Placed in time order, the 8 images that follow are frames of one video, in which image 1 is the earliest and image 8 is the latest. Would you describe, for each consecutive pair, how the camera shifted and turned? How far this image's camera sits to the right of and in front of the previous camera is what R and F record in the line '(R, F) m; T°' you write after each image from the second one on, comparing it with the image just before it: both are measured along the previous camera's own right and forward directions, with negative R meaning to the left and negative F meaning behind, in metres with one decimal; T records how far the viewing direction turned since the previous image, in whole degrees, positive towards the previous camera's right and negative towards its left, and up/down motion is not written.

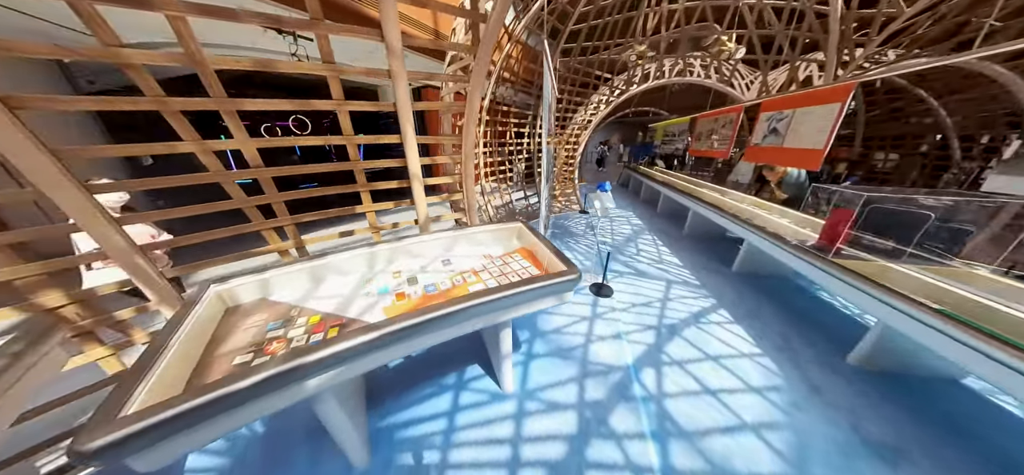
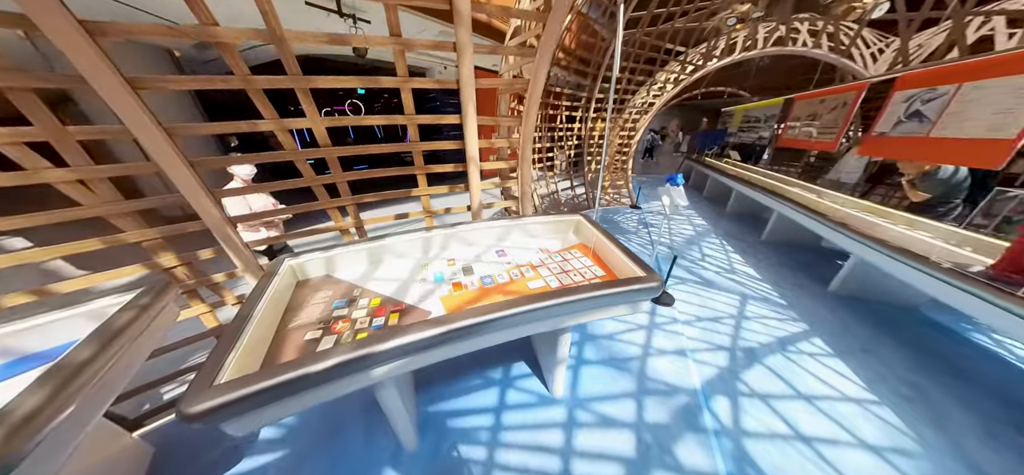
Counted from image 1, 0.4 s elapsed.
(-0.3, +0.2) m; -8°
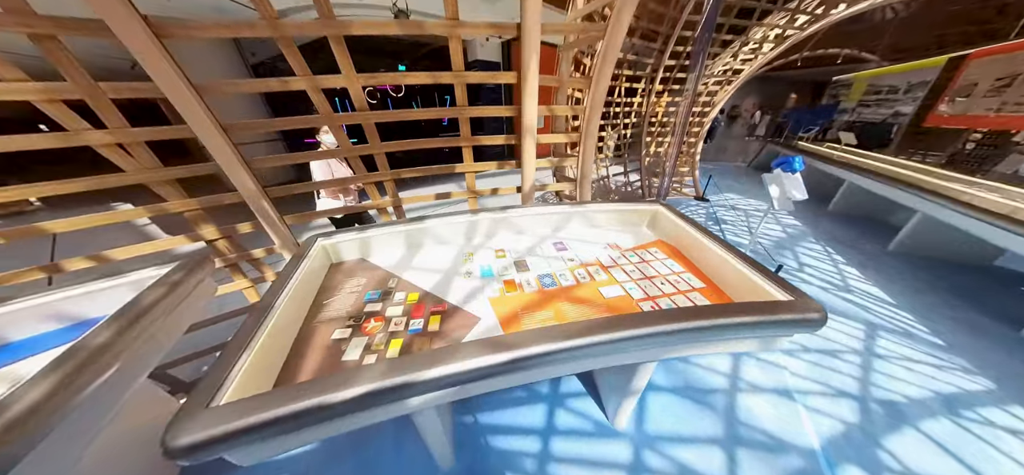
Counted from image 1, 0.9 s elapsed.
(-0.3, +0.5) m; -7°
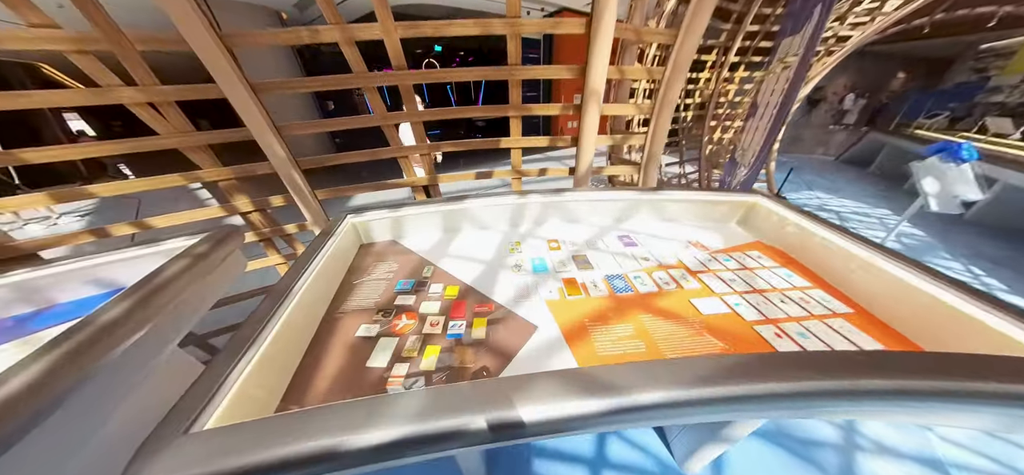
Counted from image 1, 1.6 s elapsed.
(-0.2, +0.4) m; -6°
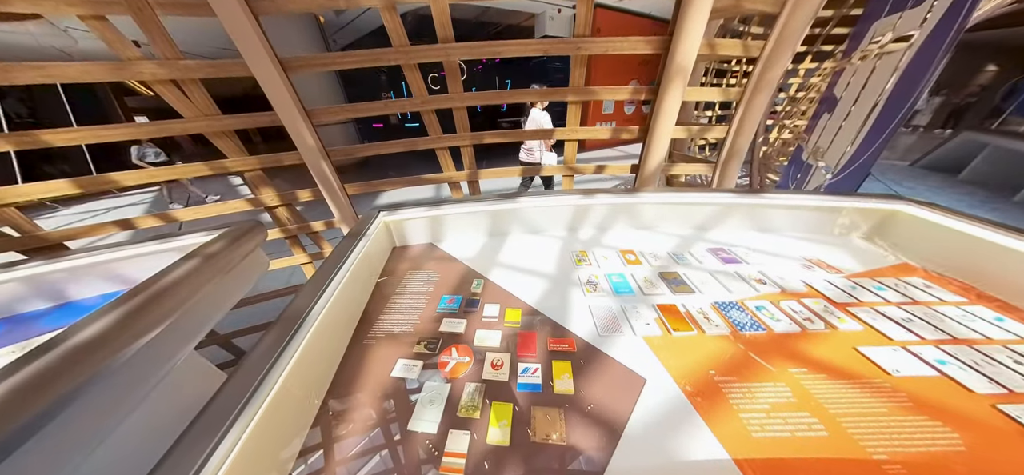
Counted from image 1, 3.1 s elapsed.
(-0.3, +0.4) m; -4°
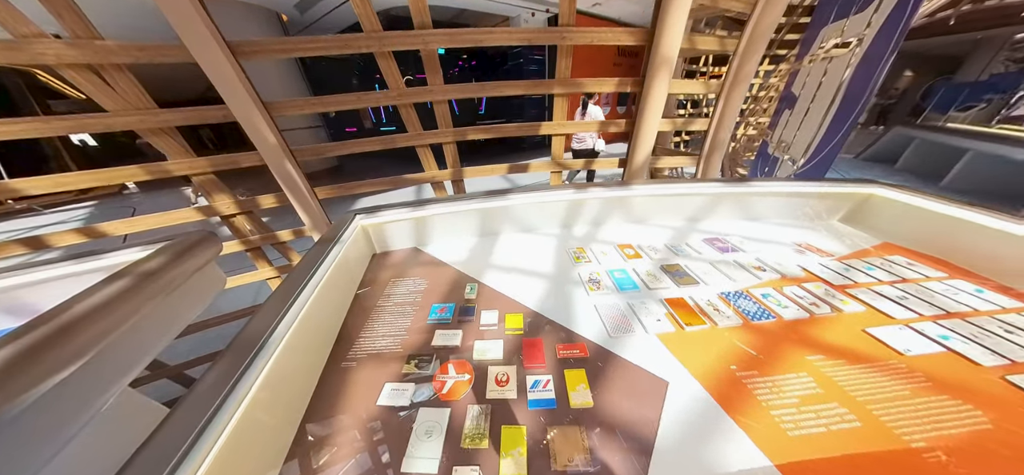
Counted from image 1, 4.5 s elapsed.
(-0.1, +0.1) m; +4°
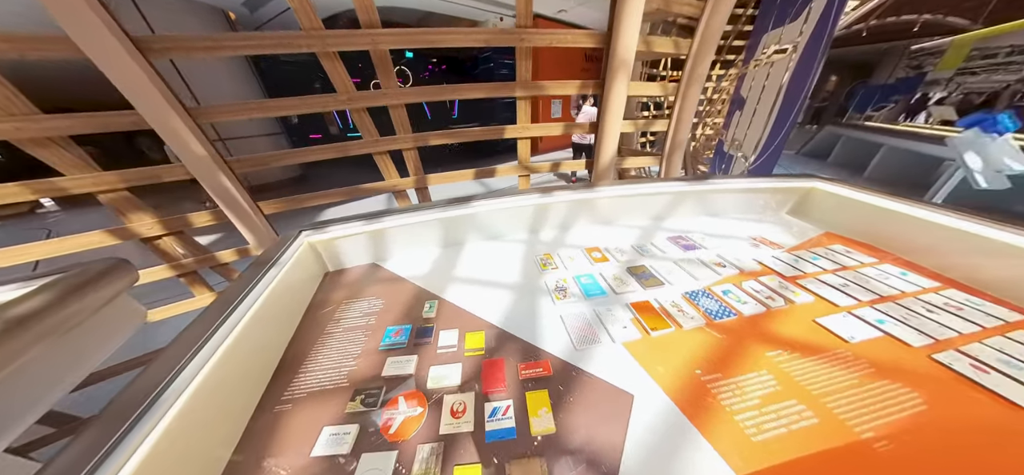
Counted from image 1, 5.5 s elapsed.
(+0.1, +0.1) m; +5°
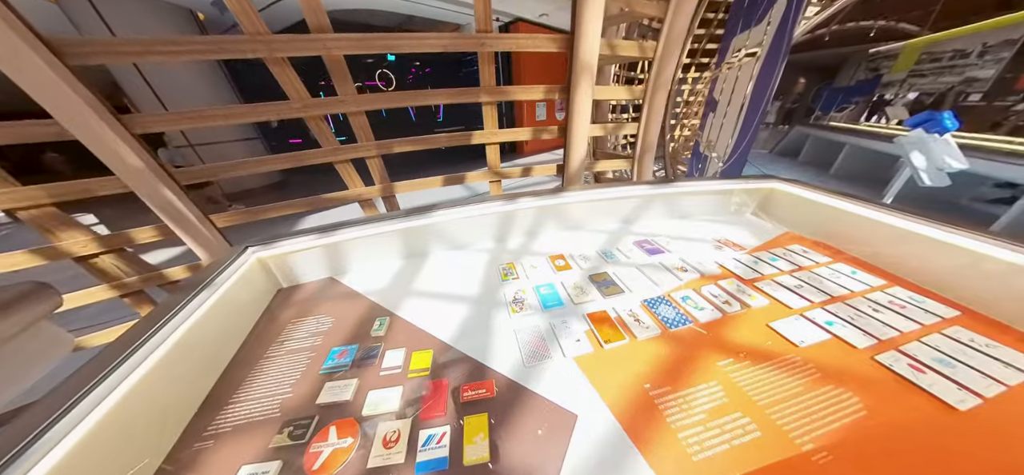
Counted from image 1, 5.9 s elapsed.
(+0.2, 0.0) m; +2°
